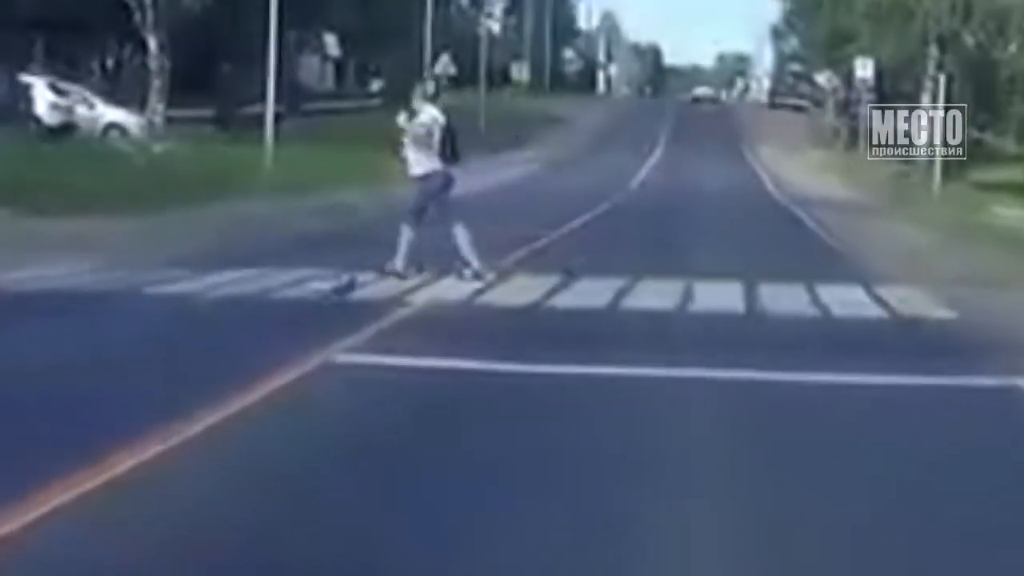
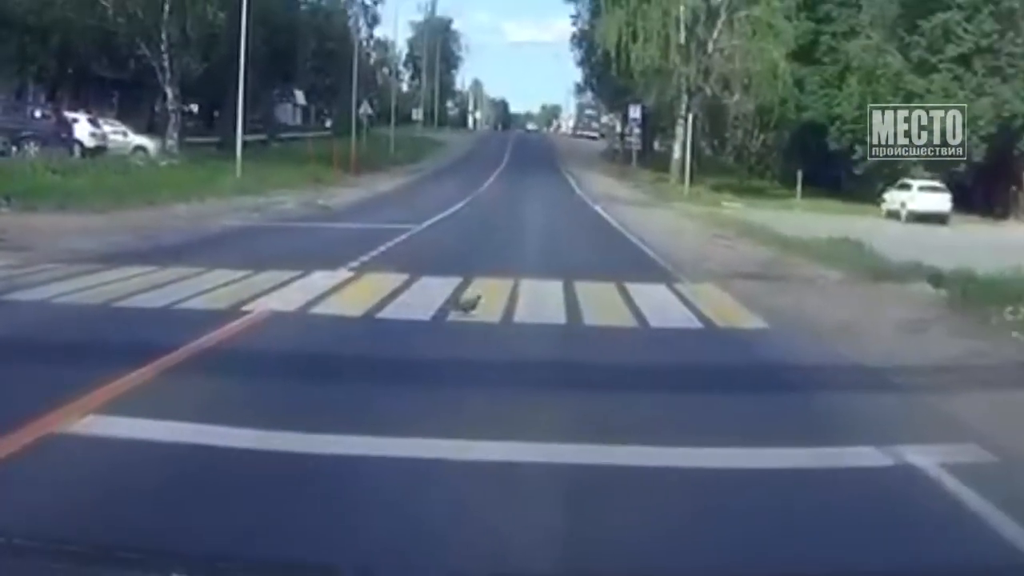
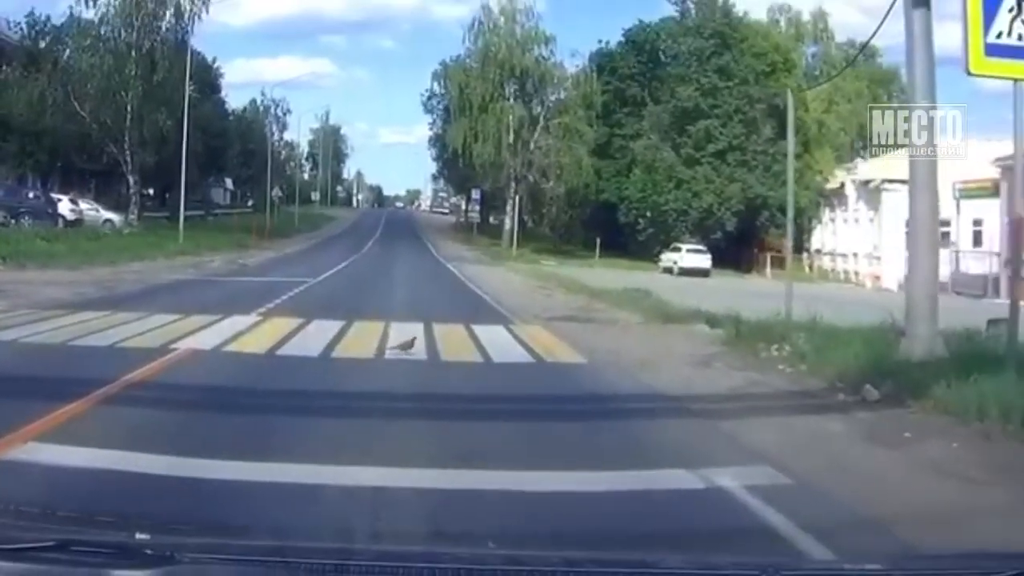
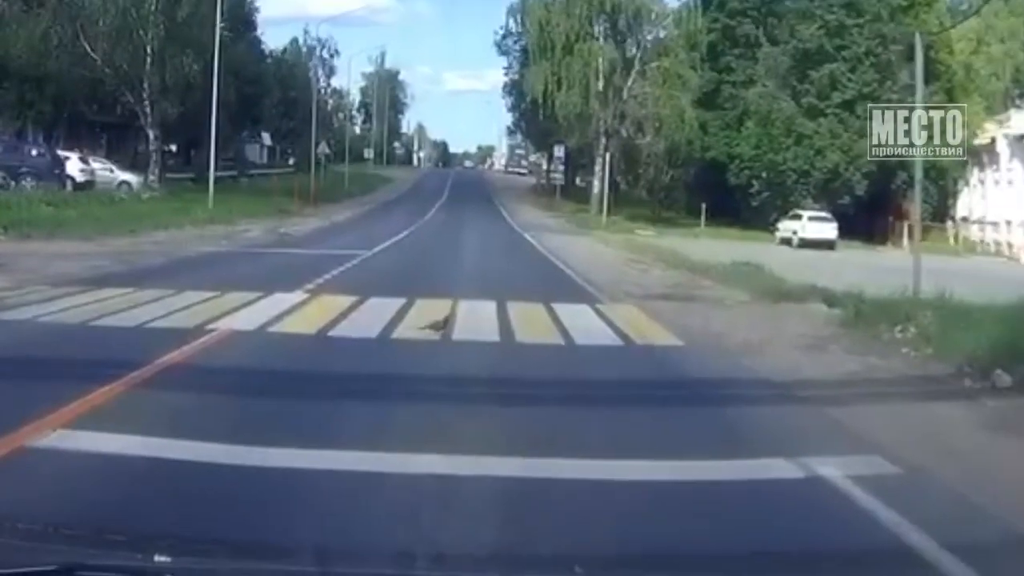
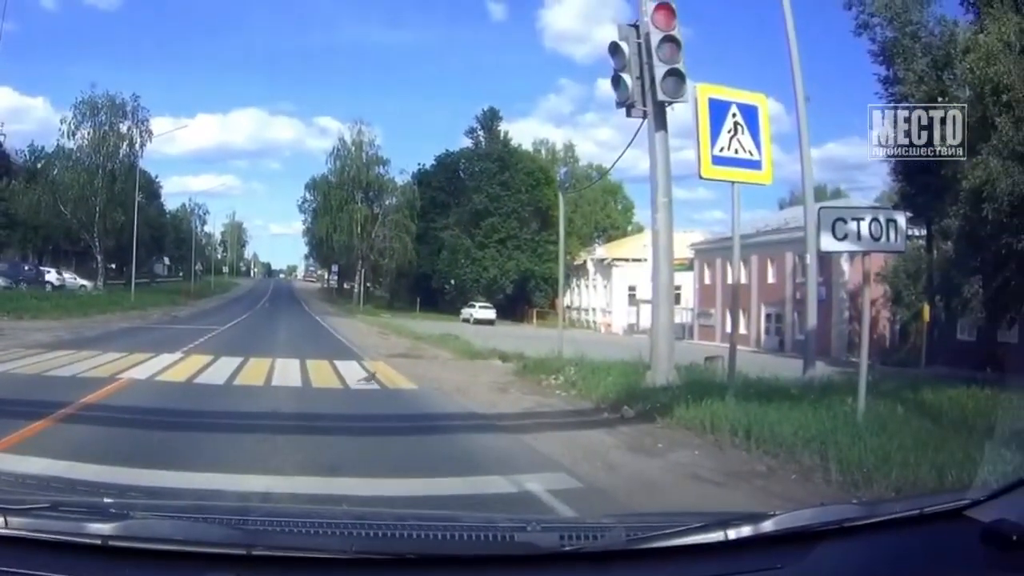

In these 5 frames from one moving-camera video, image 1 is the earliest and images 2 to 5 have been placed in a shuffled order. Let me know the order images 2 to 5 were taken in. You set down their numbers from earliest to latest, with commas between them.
2, 4, 3, 5
